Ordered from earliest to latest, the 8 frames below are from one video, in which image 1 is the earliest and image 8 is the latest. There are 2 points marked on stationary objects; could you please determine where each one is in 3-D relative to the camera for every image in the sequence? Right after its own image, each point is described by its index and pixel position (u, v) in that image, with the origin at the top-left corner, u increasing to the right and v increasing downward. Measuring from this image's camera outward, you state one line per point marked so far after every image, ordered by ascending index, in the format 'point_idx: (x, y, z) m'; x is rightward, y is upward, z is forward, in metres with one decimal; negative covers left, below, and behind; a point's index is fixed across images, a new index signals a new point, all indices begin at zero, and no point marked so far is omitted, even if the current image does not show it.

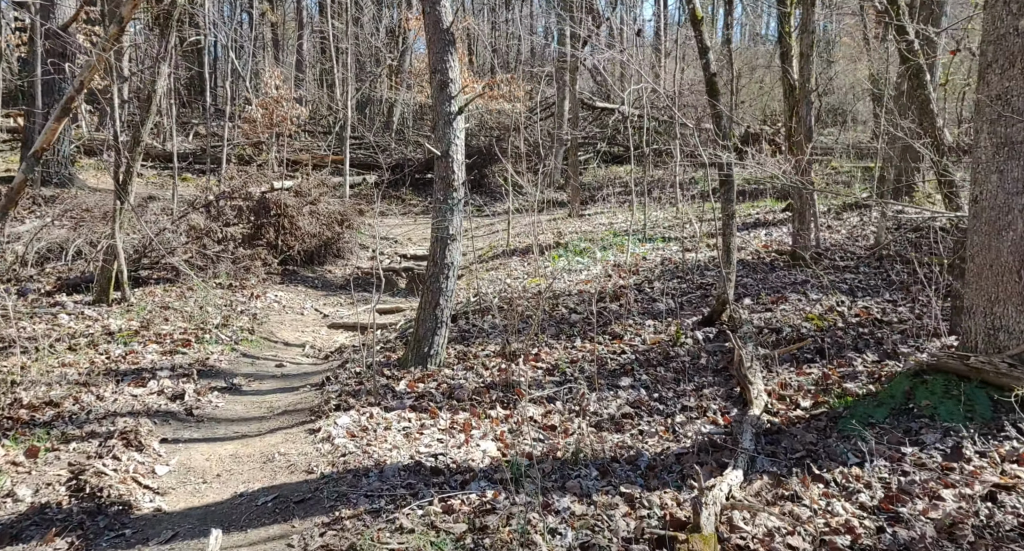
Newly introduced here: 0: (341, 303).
0: (-2.8, -0.5, +14.1) m
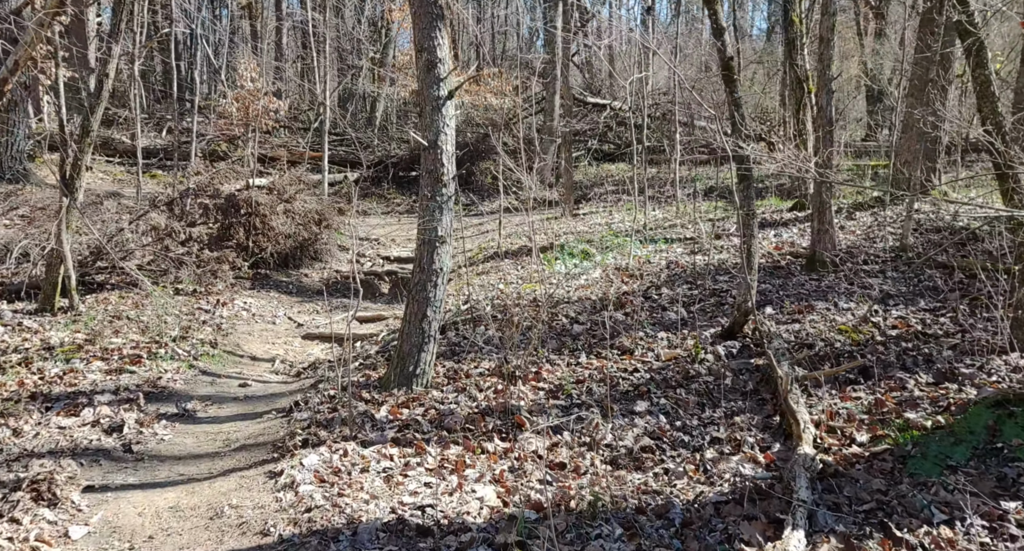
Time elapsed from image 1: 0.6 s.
0: (-2.9, -0.6, +13.0) m
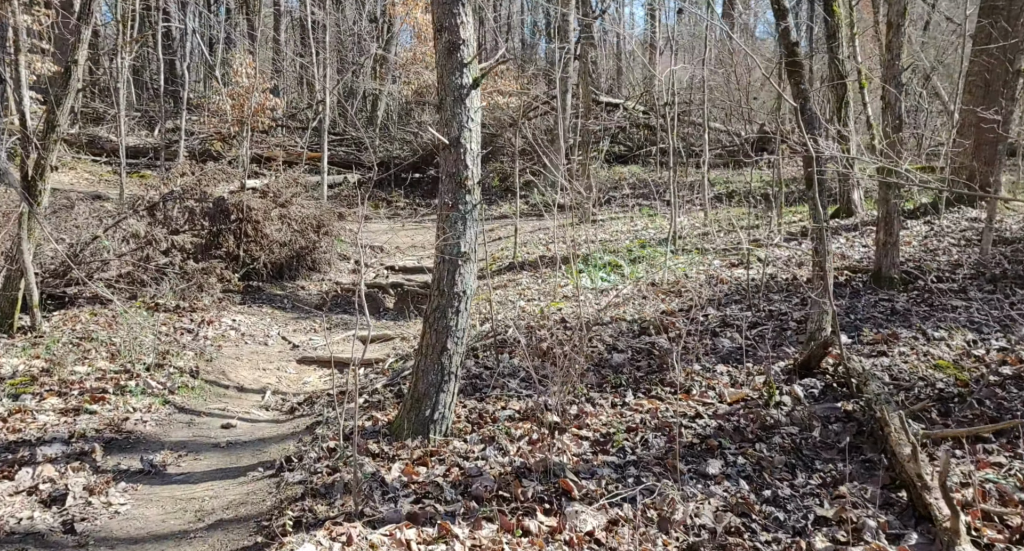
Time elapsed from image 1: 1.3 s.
0: (-2.6, -0.7, +11.6) m
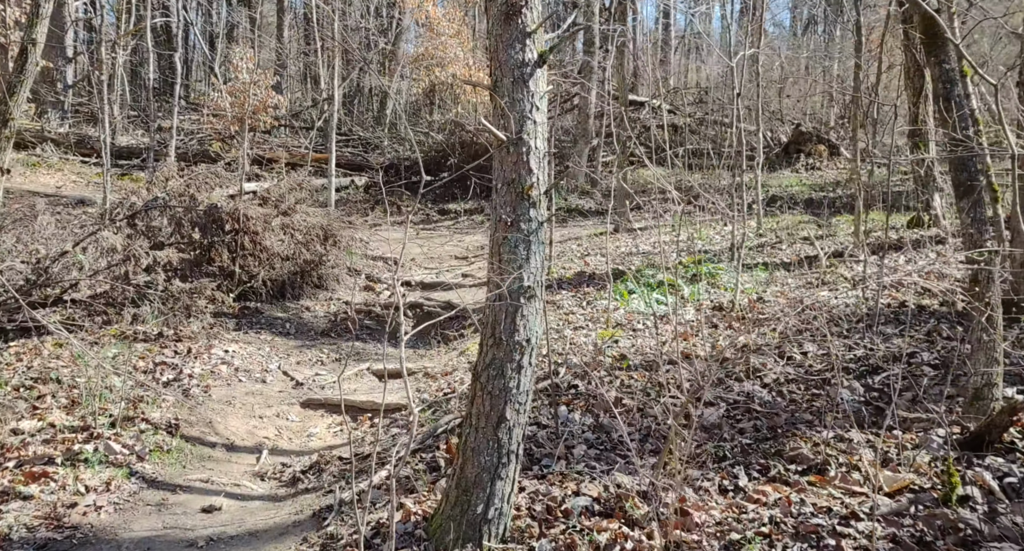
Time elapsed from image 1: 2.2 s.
0: (-2.2, -1.0, +9.9) m
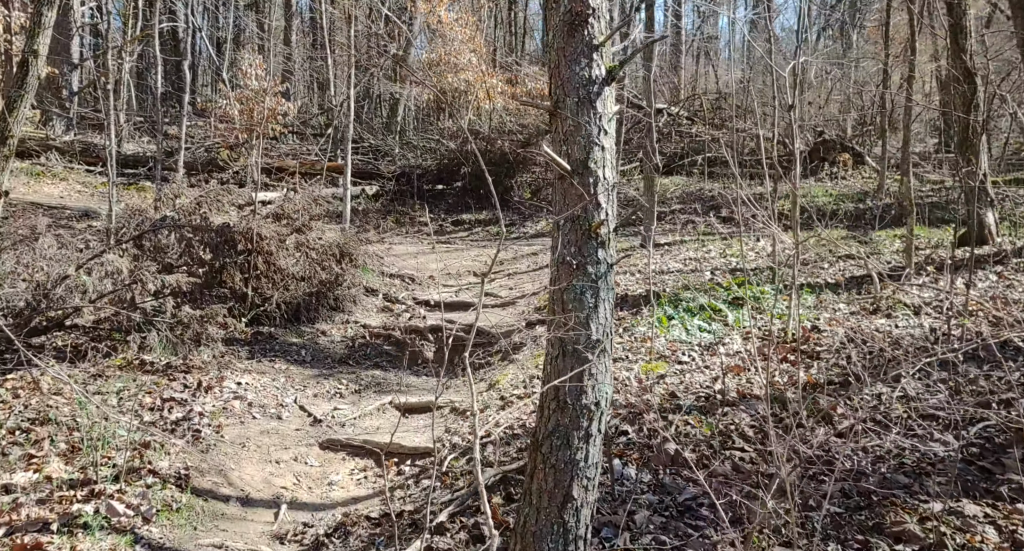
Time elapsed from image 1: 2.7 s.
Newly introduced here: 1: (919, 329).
0: (-1.8, -1.3, +9.2) m
1: (+3.8, -0.5, +8.3) m
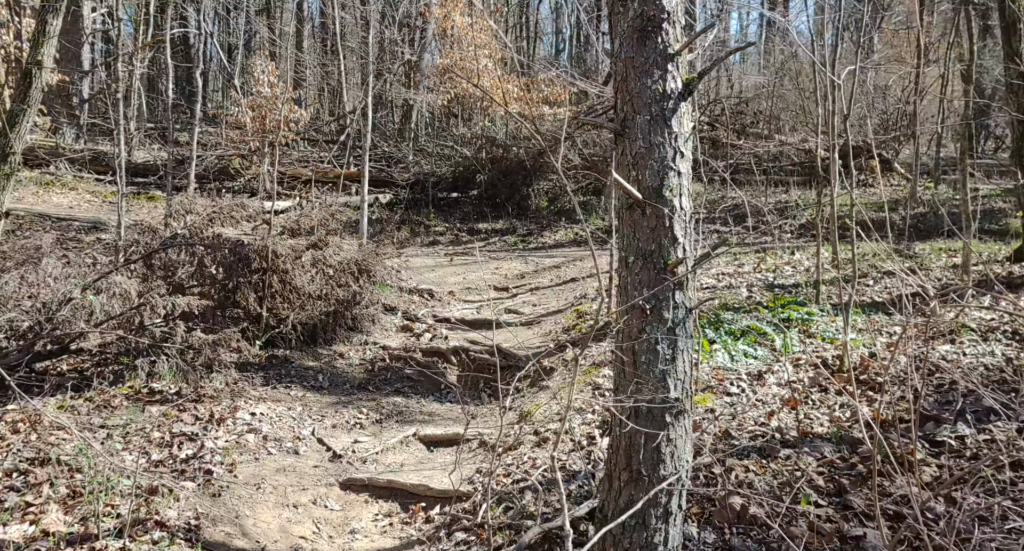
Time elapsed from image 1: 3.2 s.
0: (-1.5, -1.5, +8.7) m
1: (+4.1, -0.7, +7.6) m
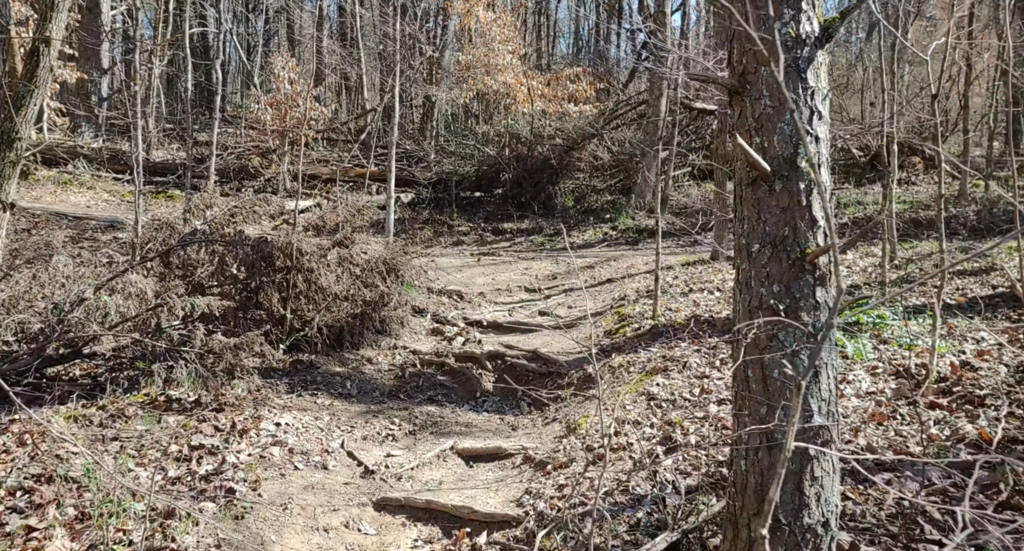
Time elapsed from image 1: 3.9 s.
0: (-1.1, -1.5, +8.0) m
1: (+4.5, -0.7, +6.9) m
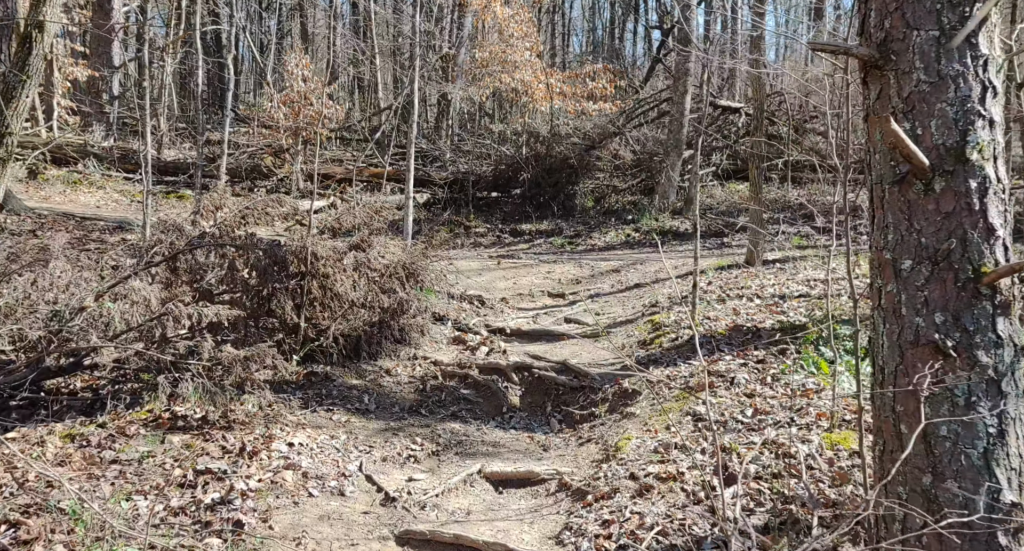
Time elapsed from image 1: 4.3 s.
0: (-0.8, -1.5, +7.4) m
1: (+4.8, -0.8, +6.2) m
